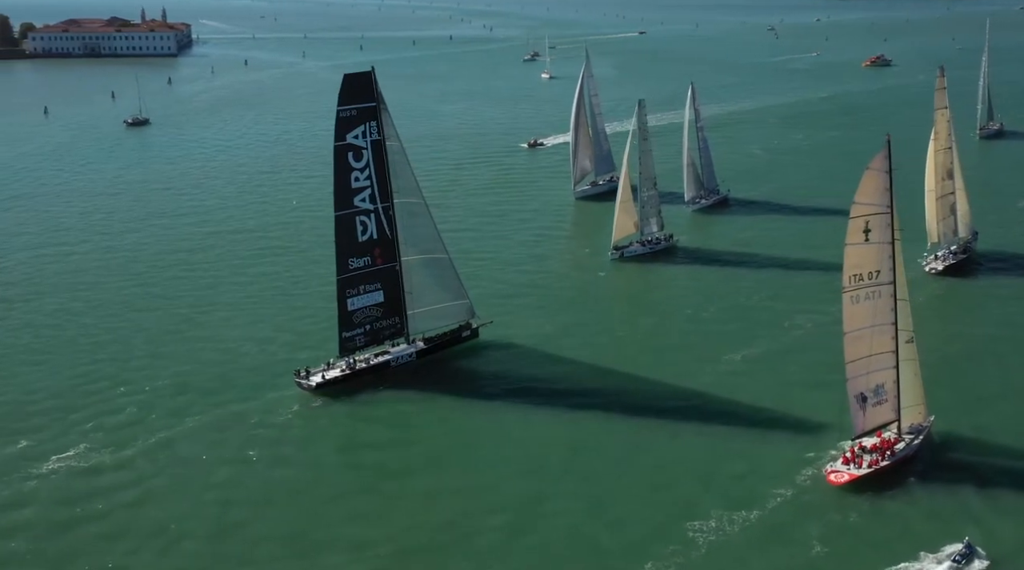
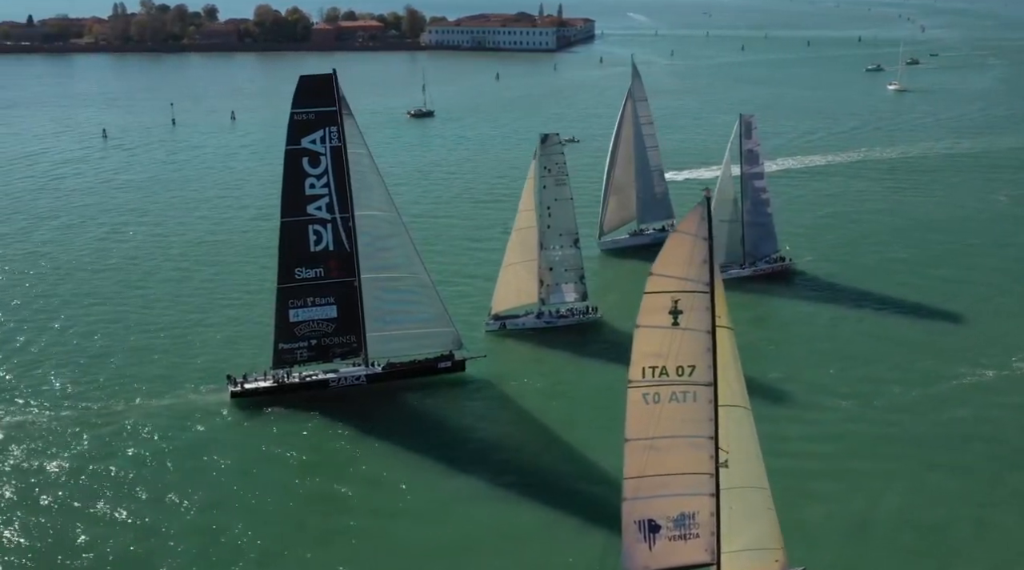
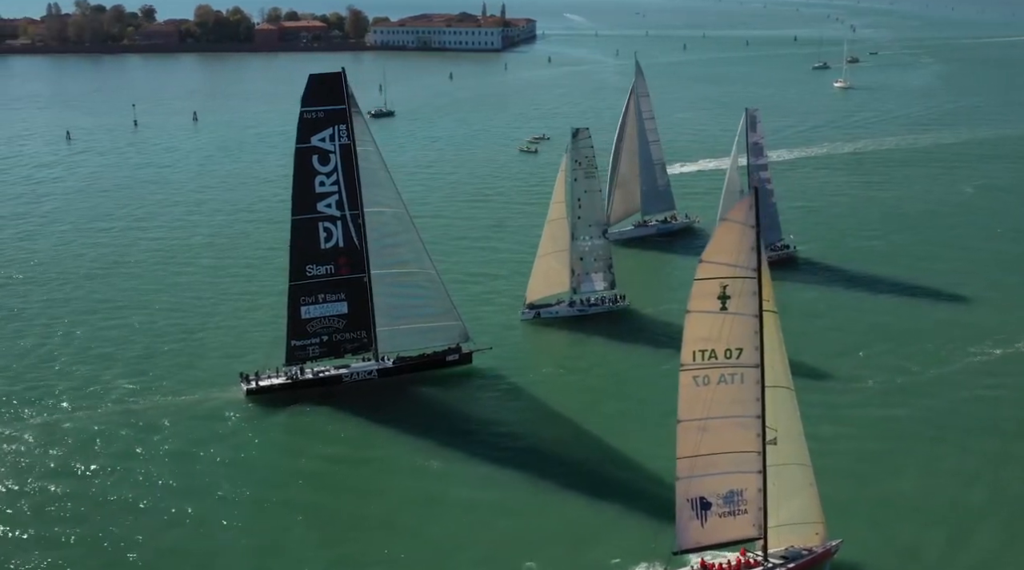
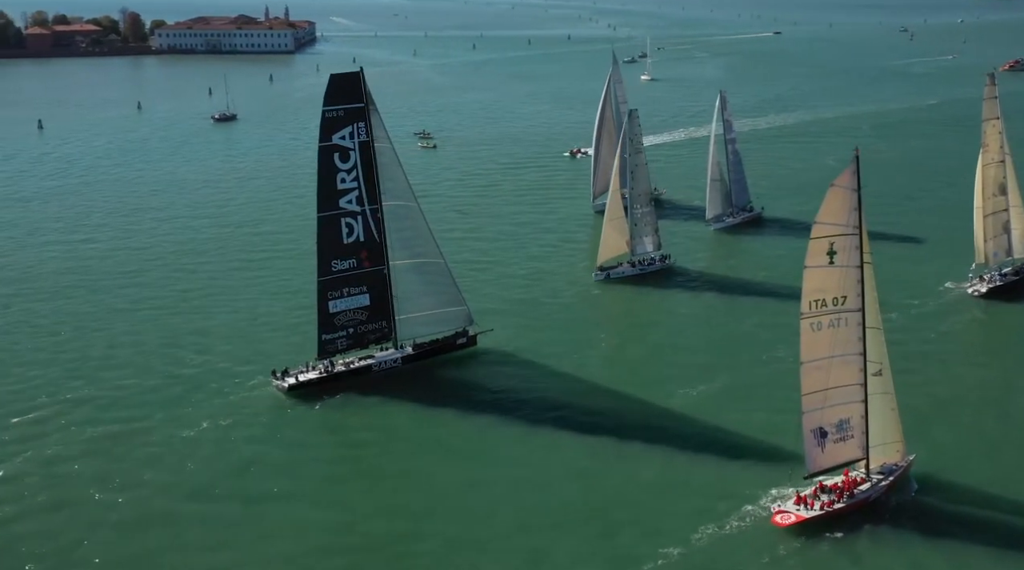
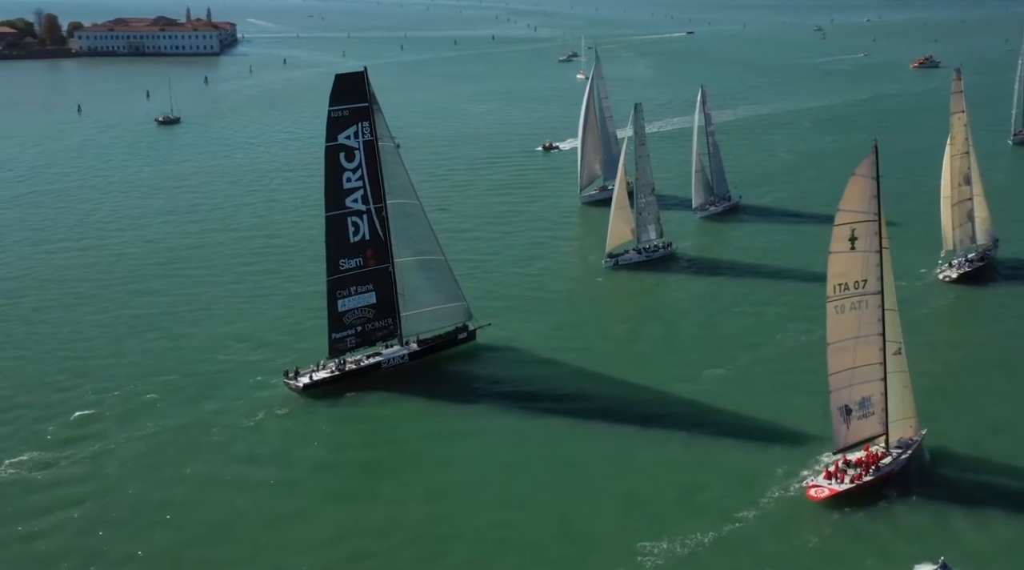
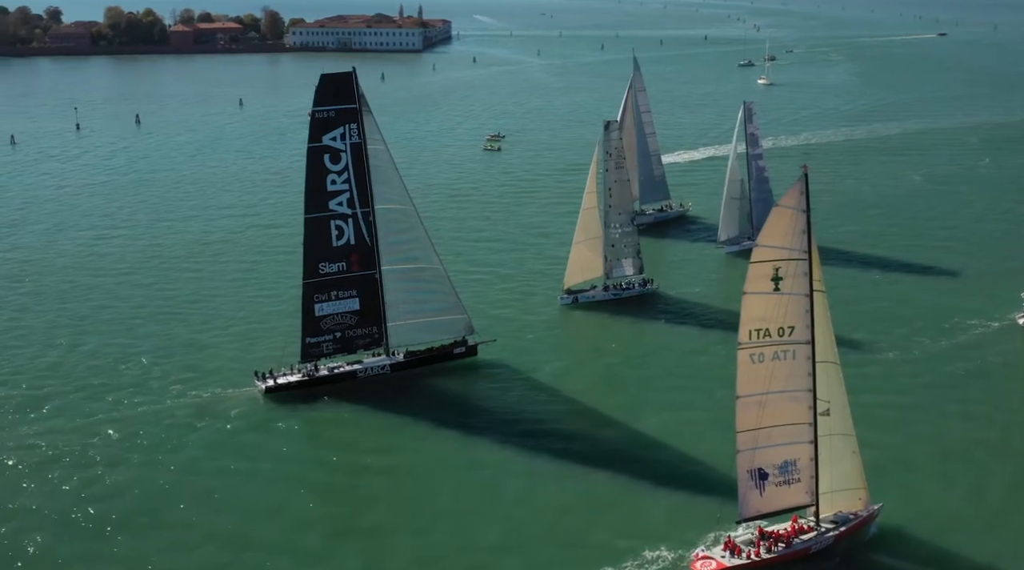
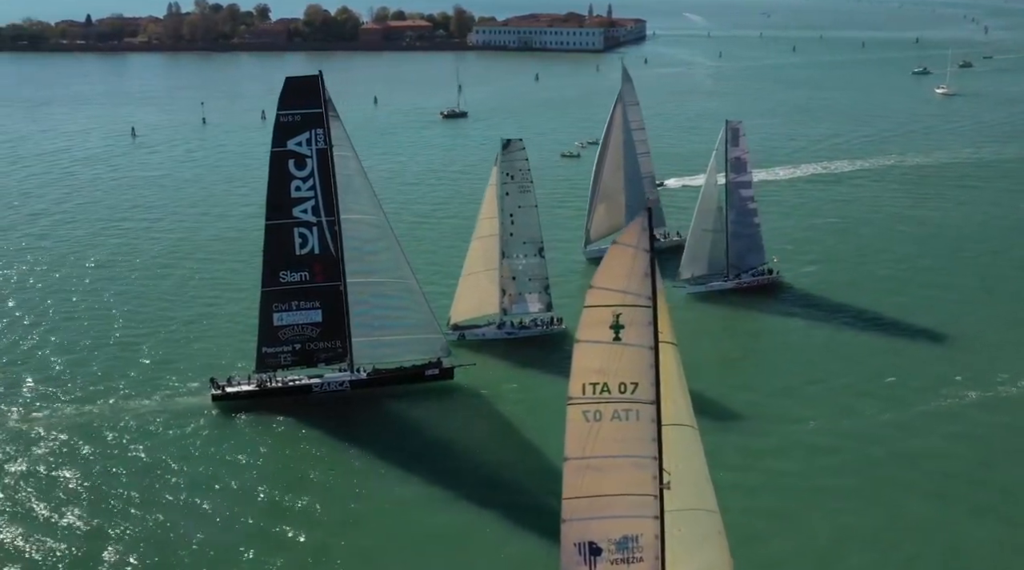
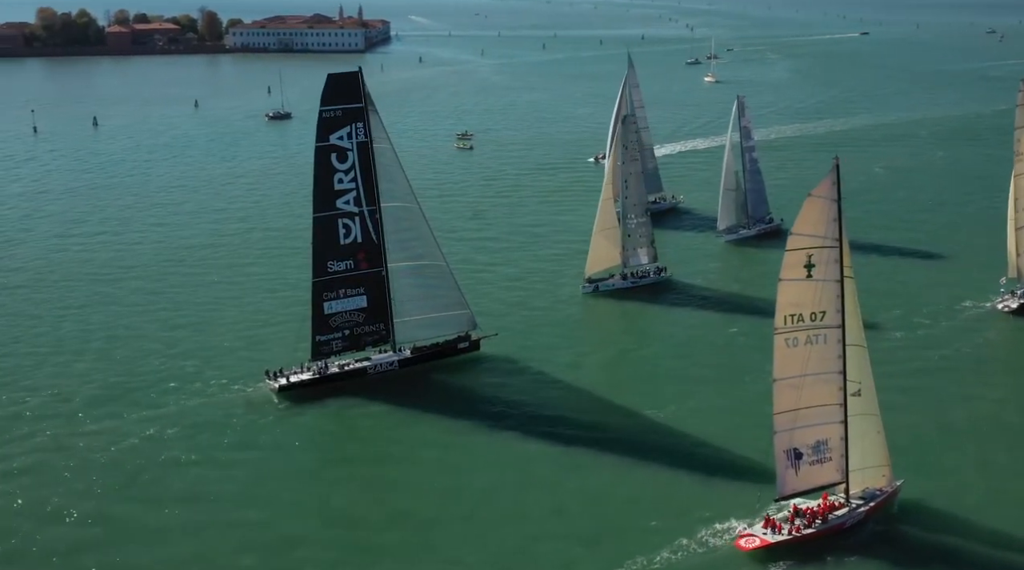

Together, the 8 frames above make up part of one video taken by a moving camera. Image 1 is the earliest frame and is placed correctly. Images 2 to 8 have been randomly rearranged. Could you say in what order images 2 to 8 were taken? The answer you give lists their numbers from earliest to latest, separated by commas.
5, 4, 8, 6, 3, 2, 7
